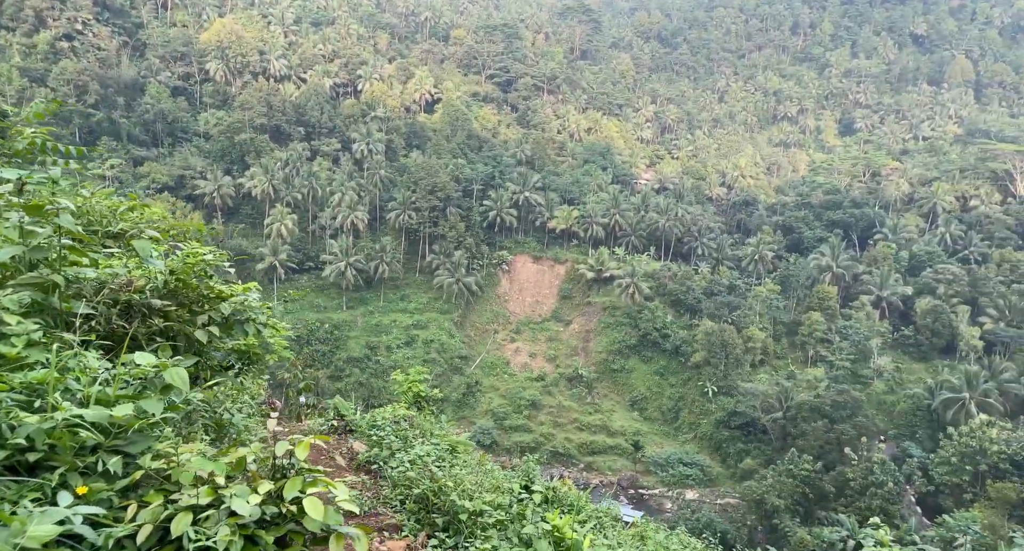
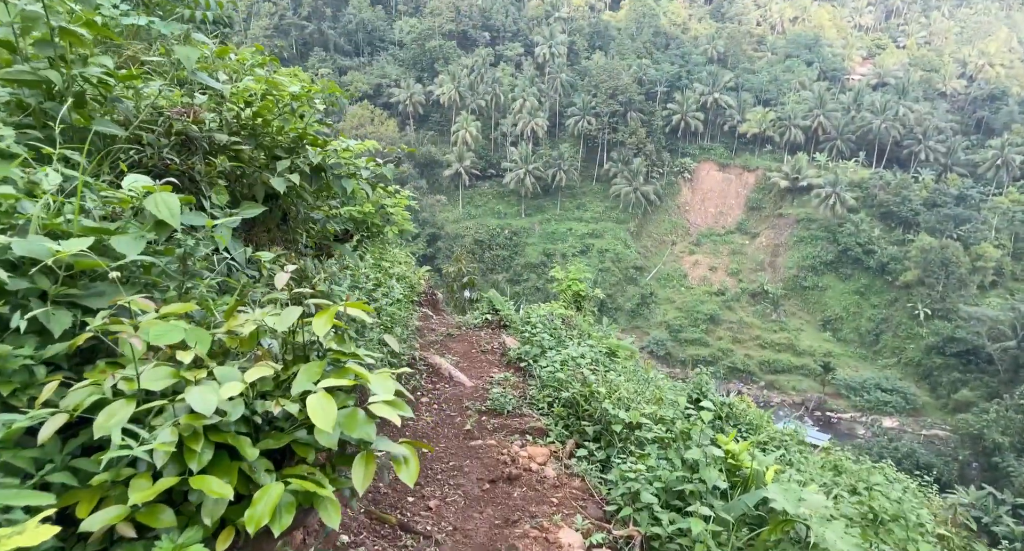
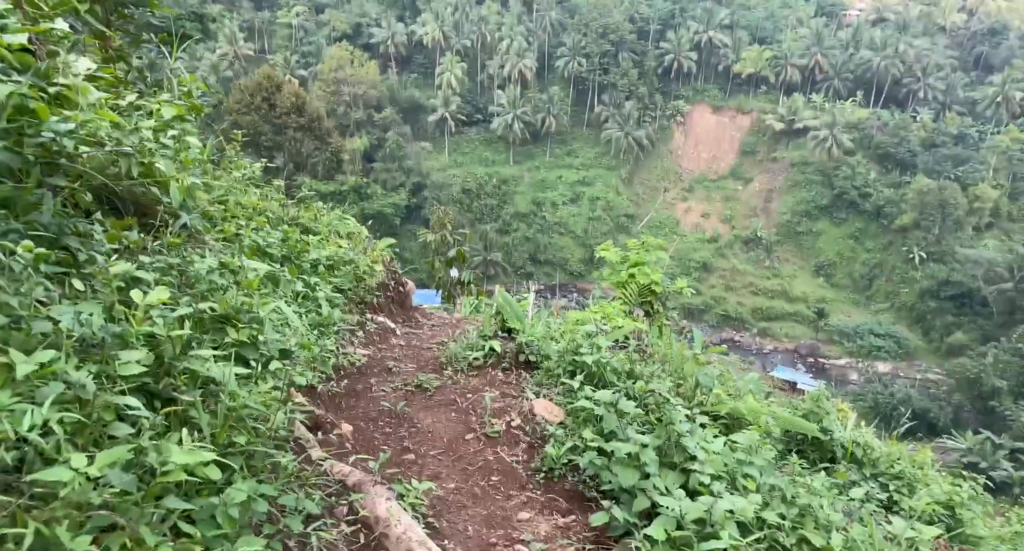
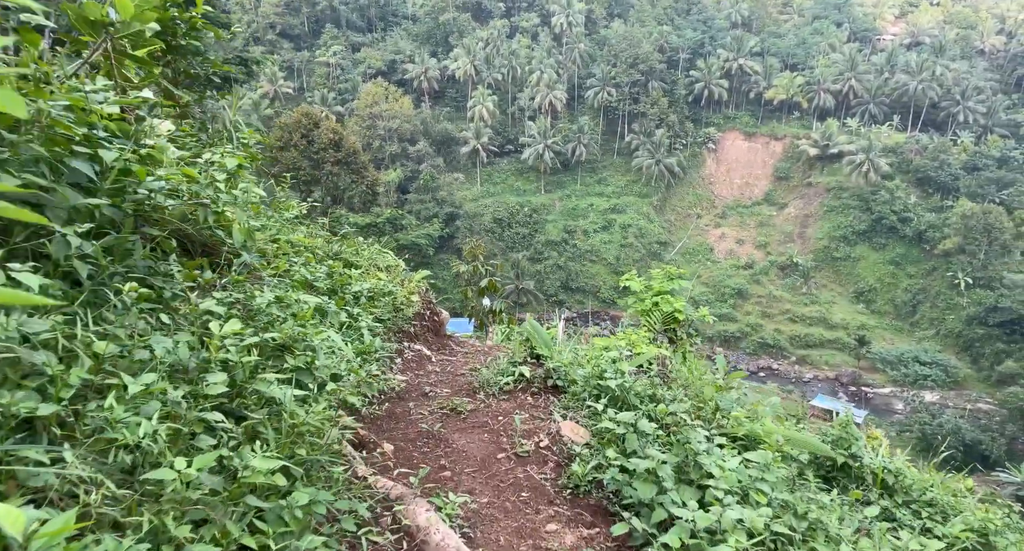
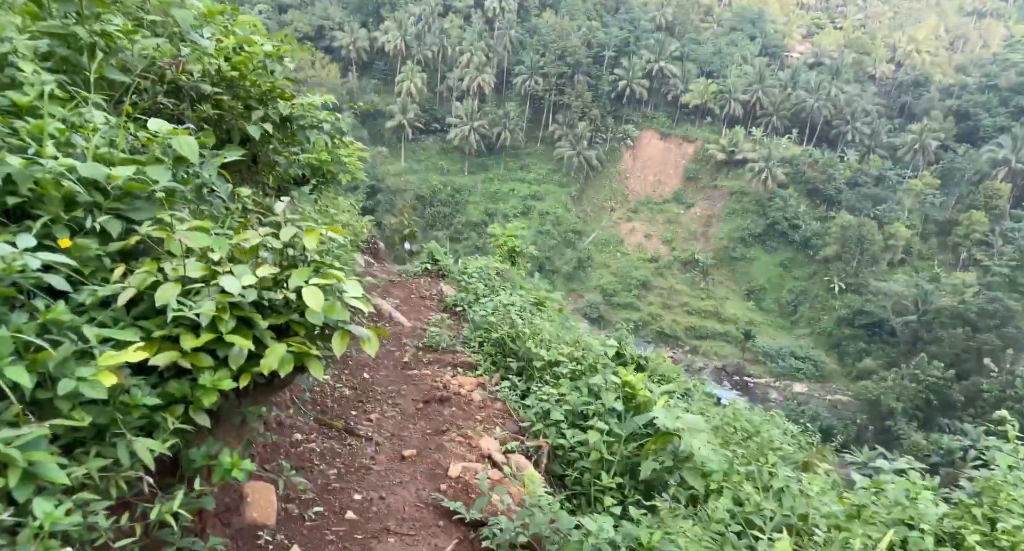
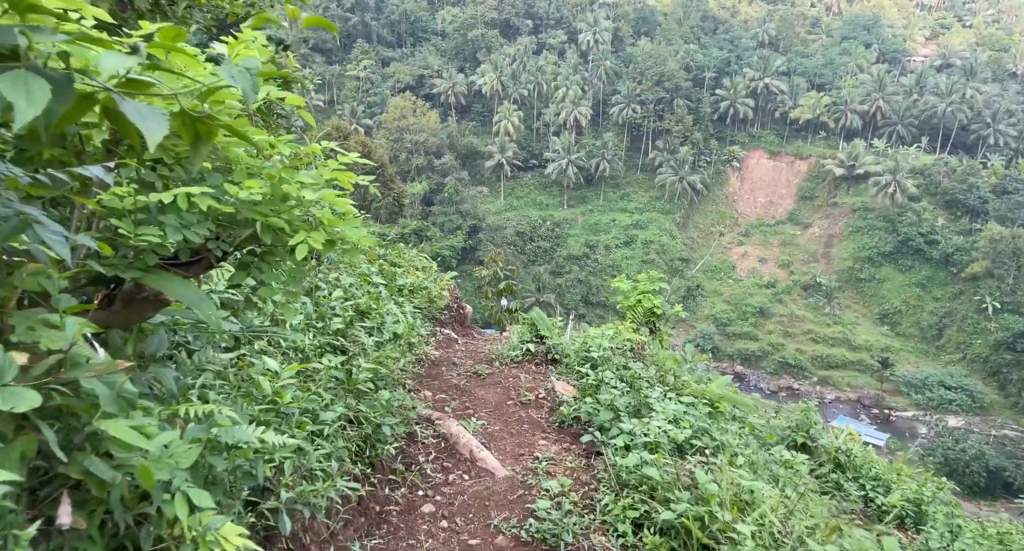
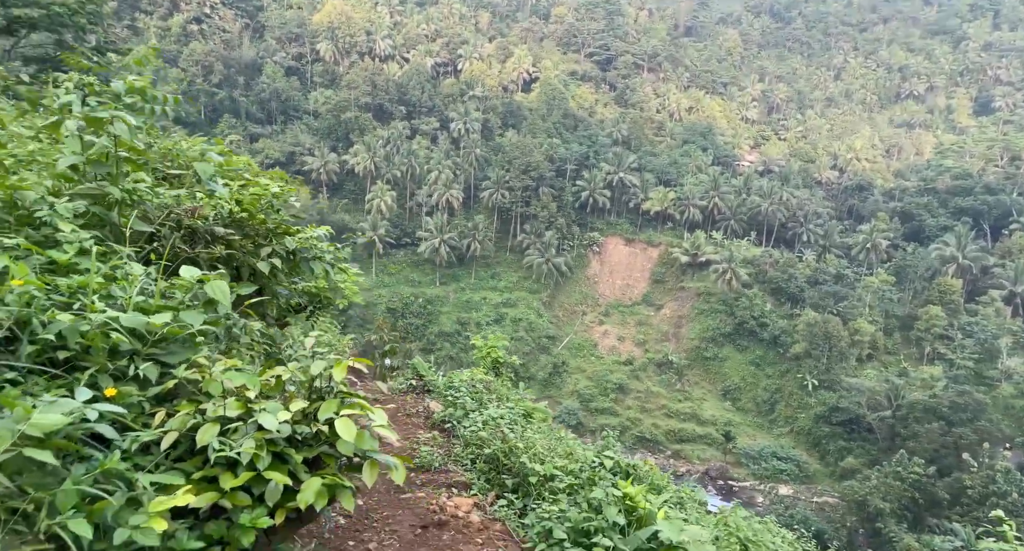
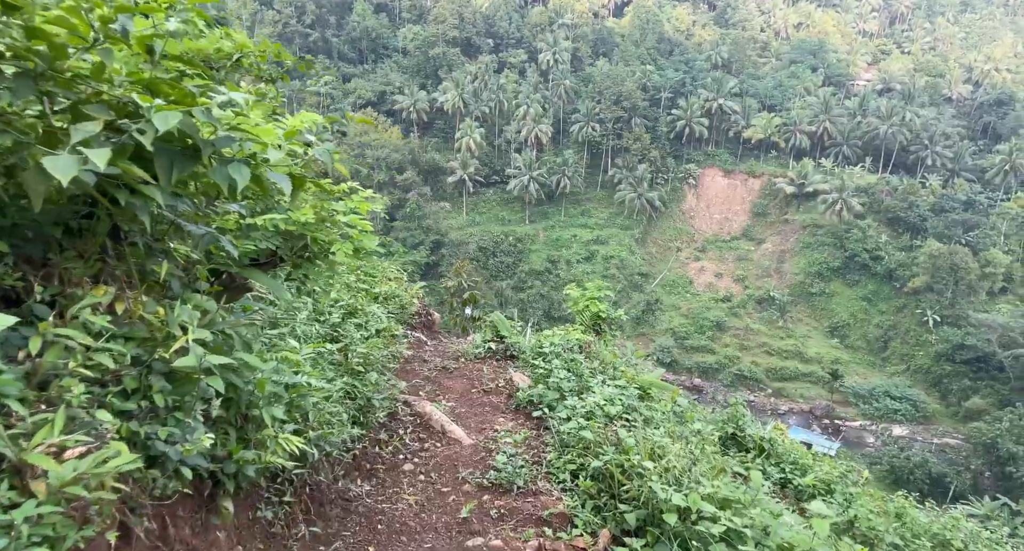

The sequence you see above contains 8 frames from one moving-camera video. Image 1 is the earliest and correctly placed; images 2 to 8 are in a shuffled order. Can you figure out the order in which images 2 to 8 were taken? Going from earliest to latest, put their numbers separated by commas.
7, 5, 2, 8, 6, 4, 3
